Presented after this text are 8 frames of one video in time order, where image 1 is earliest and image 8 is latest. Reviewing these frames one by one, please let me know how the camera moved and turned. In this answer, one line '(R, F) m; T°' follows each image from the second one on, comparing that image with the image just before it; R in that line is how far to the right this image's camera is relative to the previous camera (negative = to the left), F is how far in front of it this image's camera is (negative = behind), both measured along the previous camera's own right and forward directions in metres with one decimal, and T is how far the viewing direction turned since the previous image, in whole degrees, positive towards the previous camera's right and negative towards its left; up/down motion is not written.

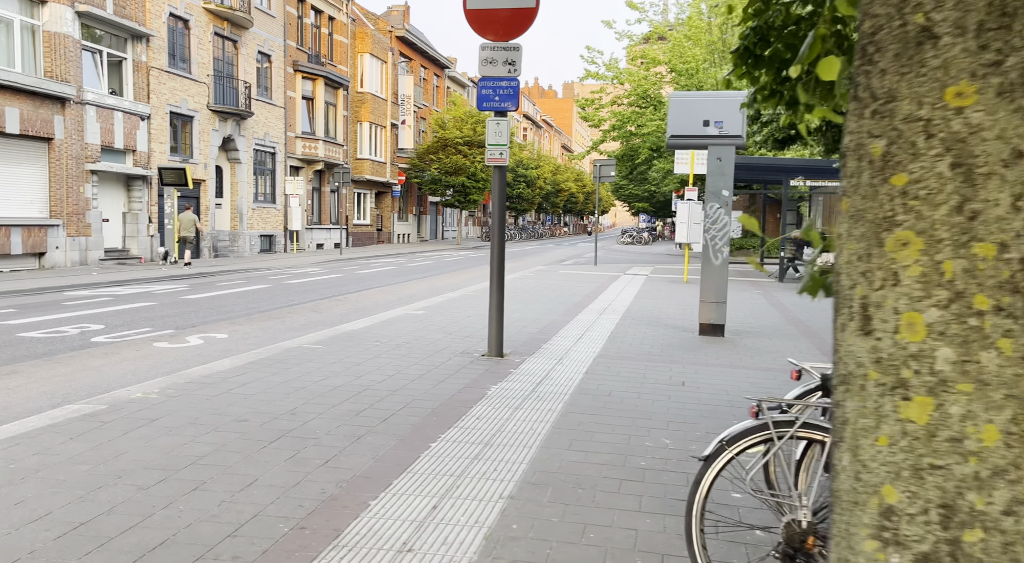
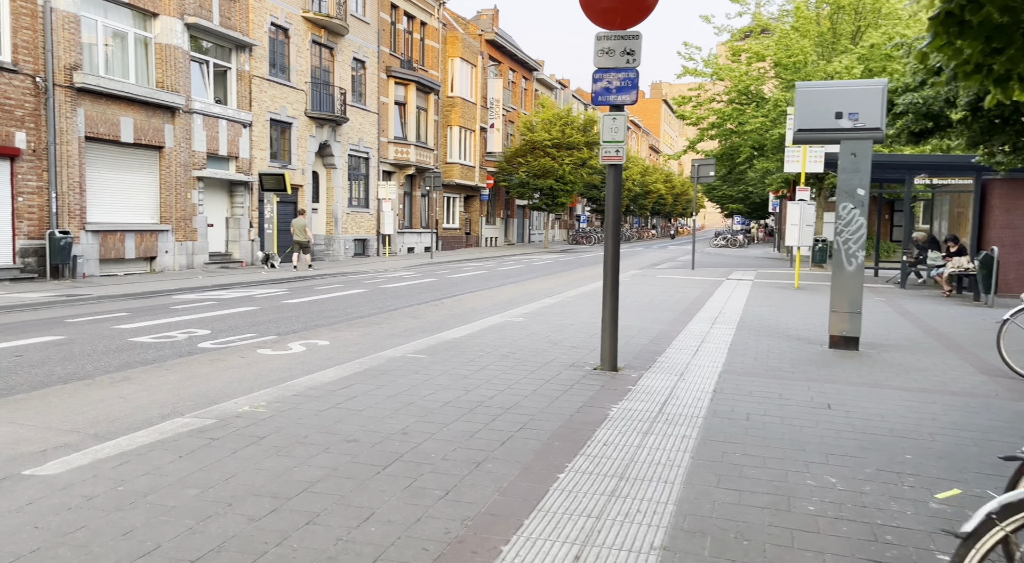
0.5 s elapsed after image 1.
(-0.3, +0.4) m; -6°
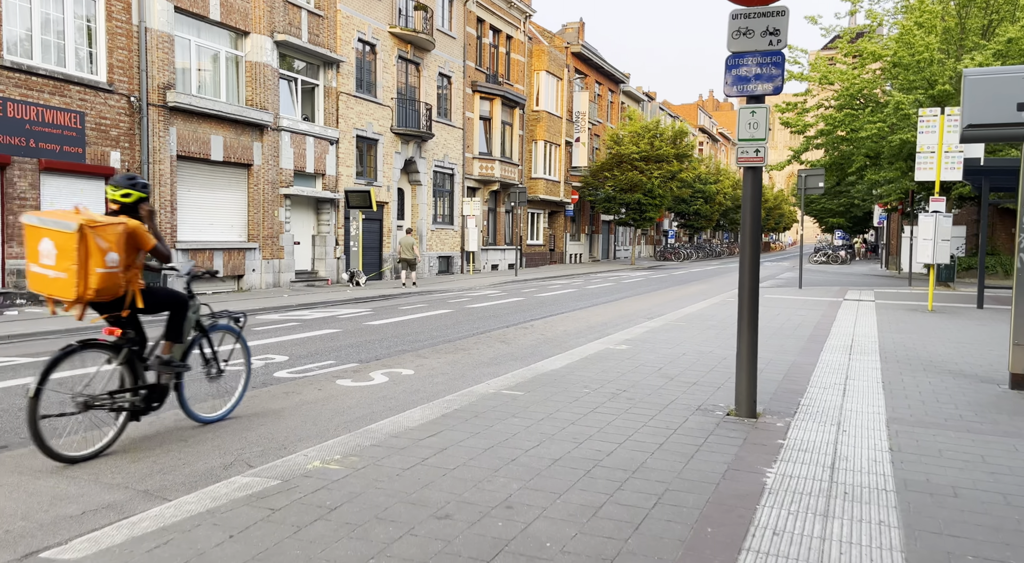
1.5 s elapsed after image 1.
(-0.2, +1.0) m; -6°
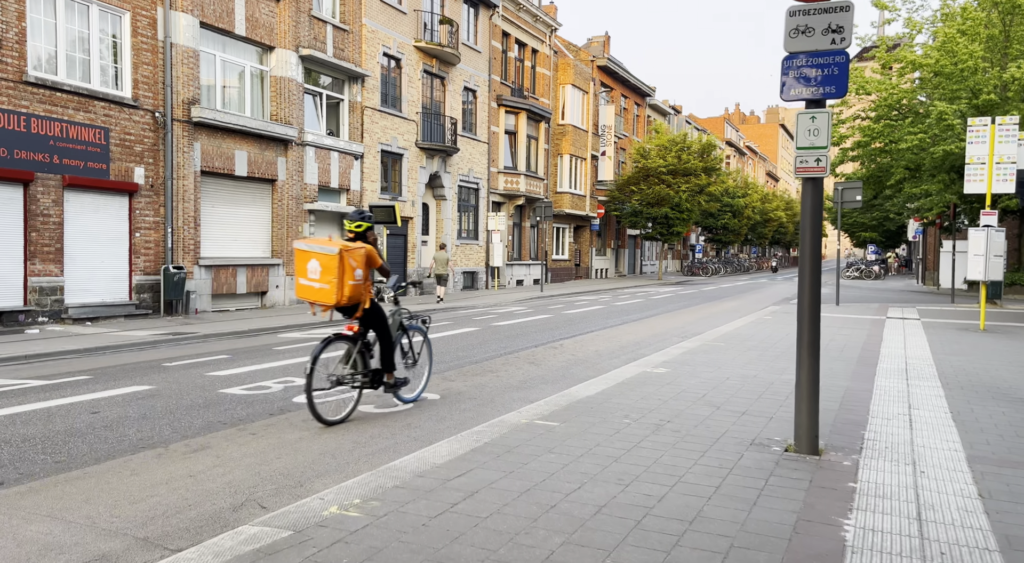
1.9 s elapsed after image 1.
(-0.1, +0.4) m; -2°
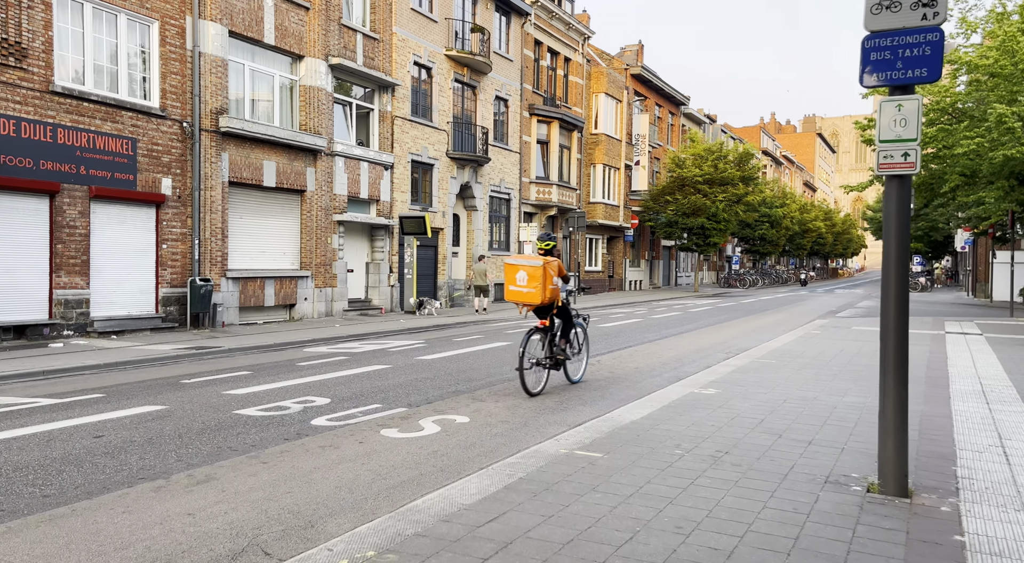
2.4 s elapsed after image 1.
(0.0, +0.6) m; -2°
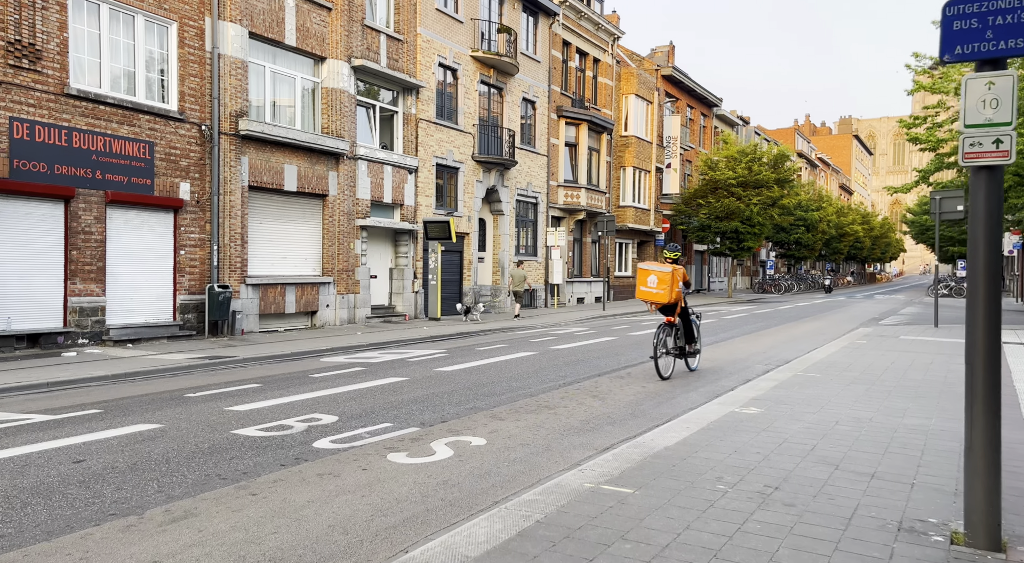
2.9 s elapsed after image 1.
(+0.1, +0.6) m; -2°
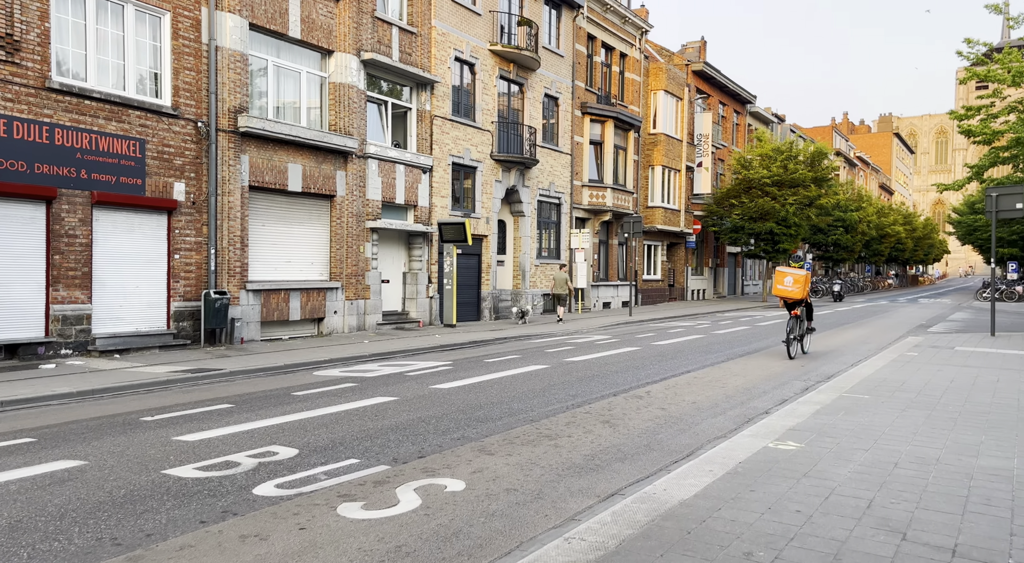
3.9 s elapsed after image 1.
(+0.3, +1.2) m; -2°
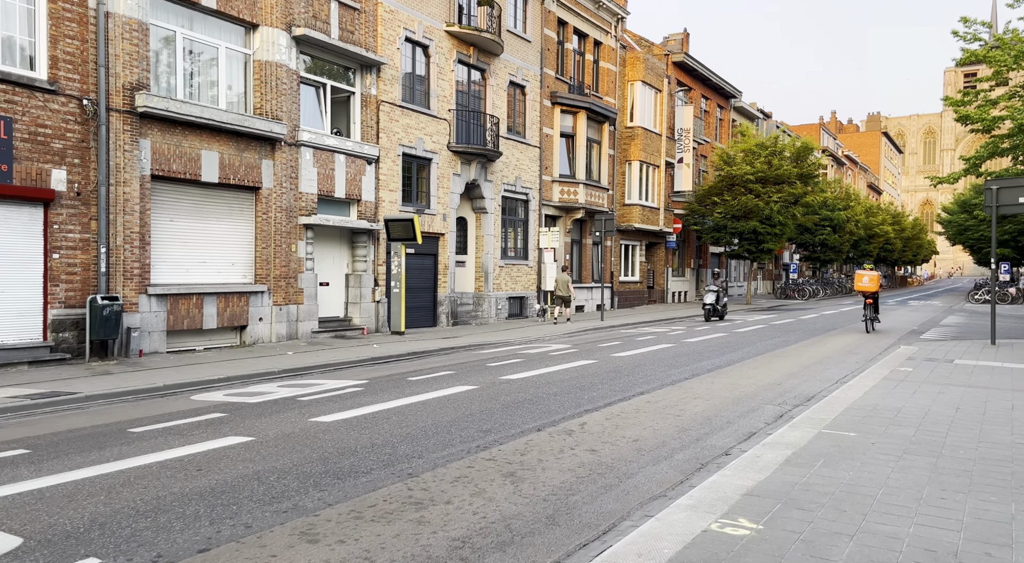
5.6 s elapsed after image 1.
(+0.9, +2.0) m; +1°
